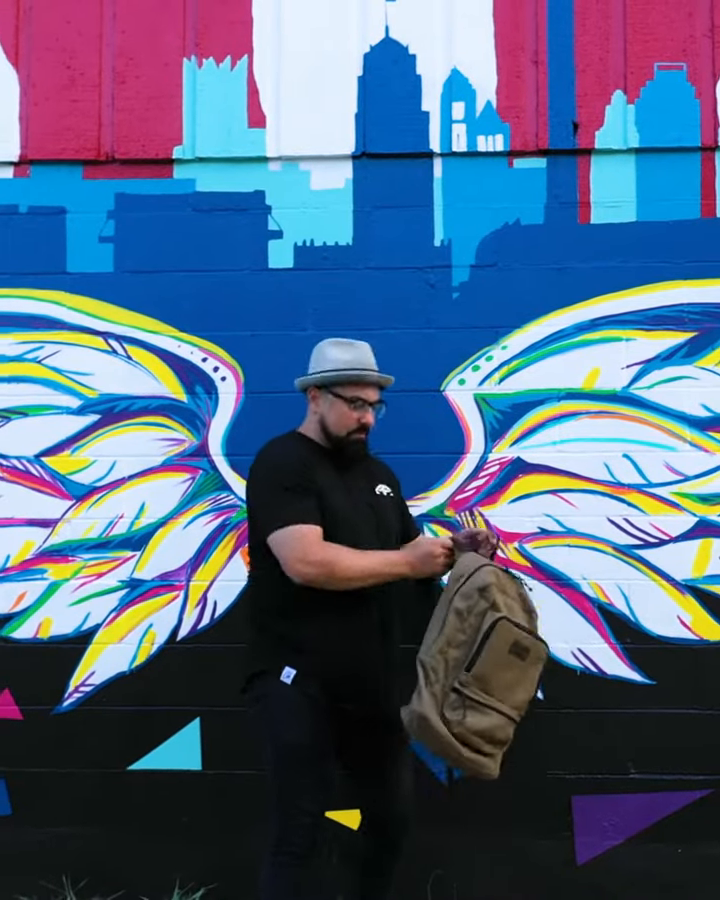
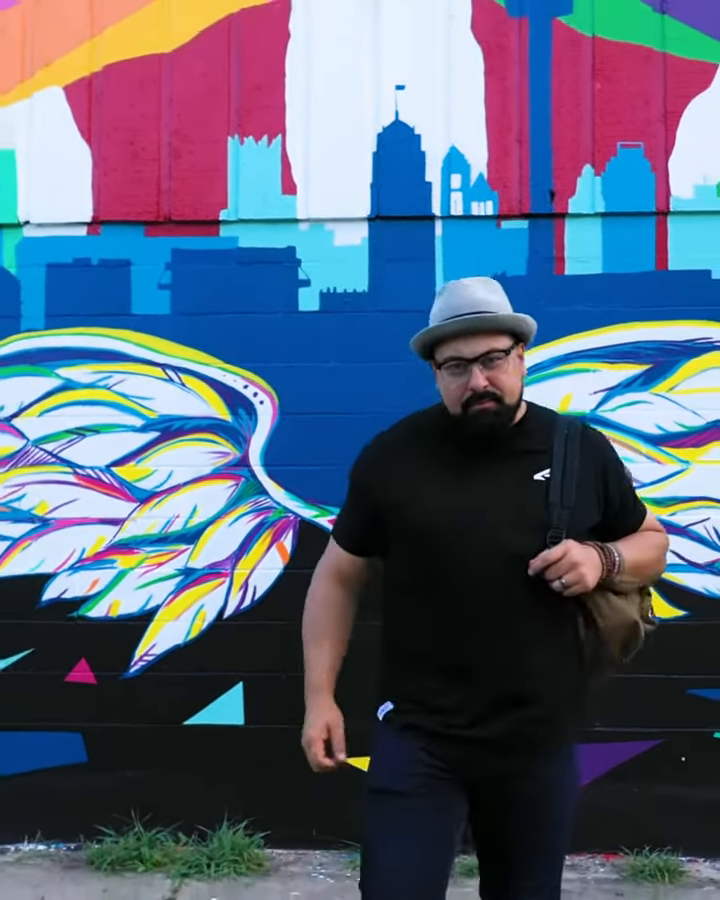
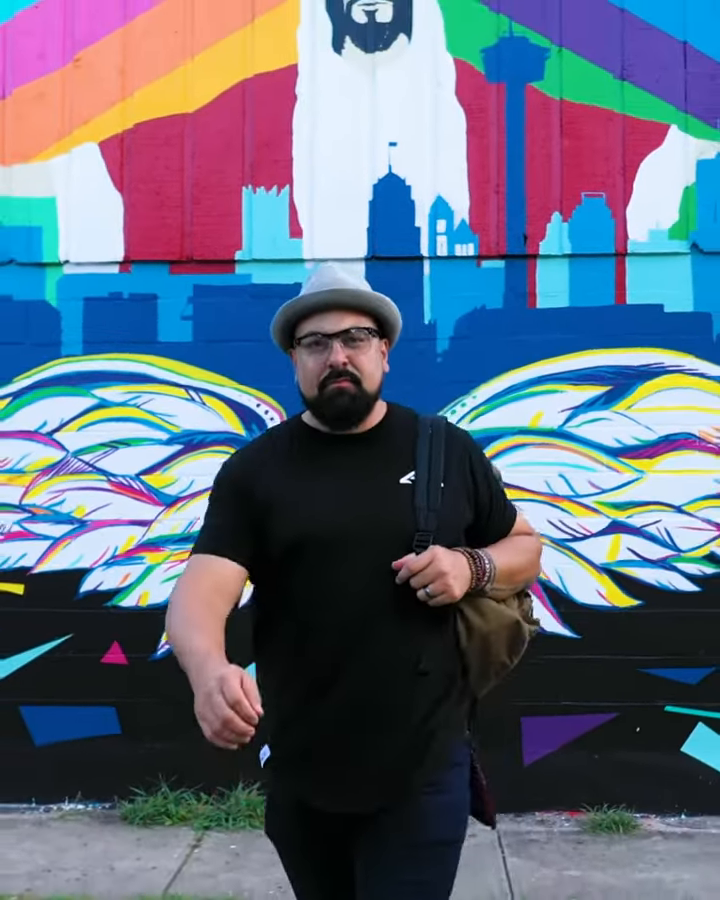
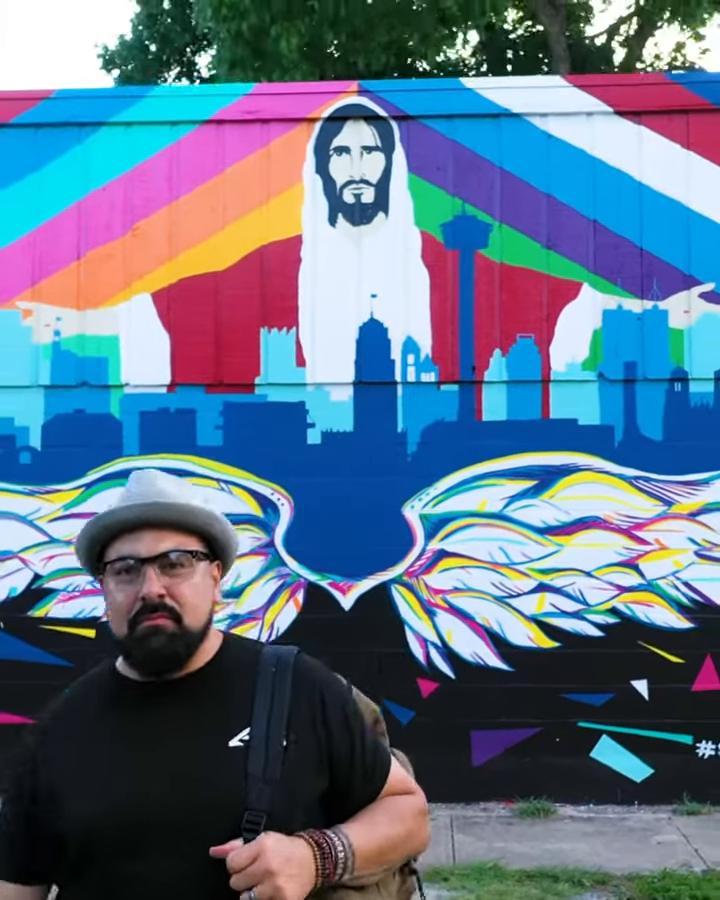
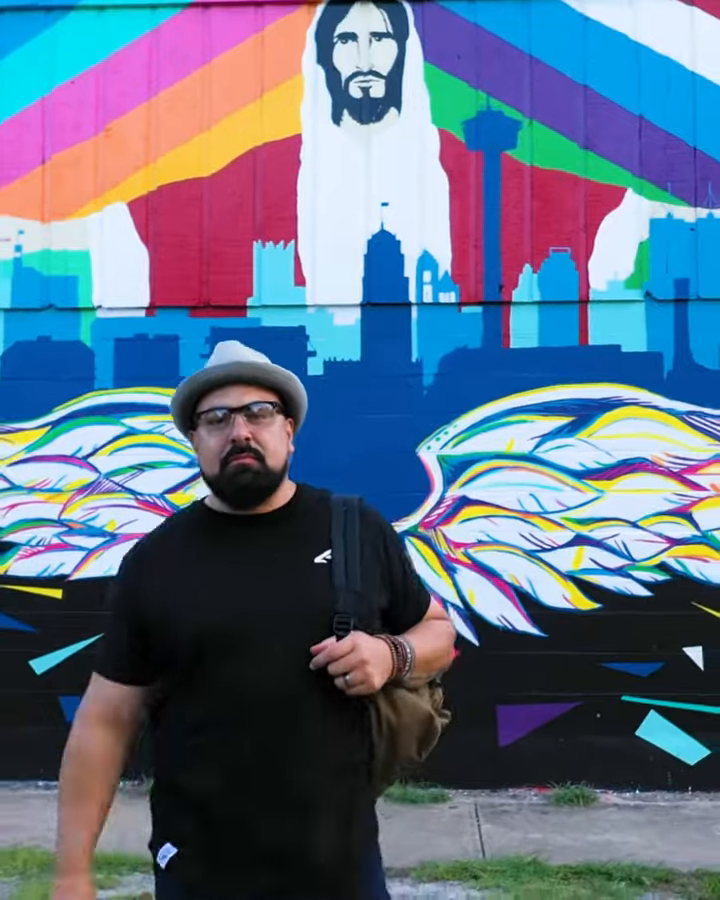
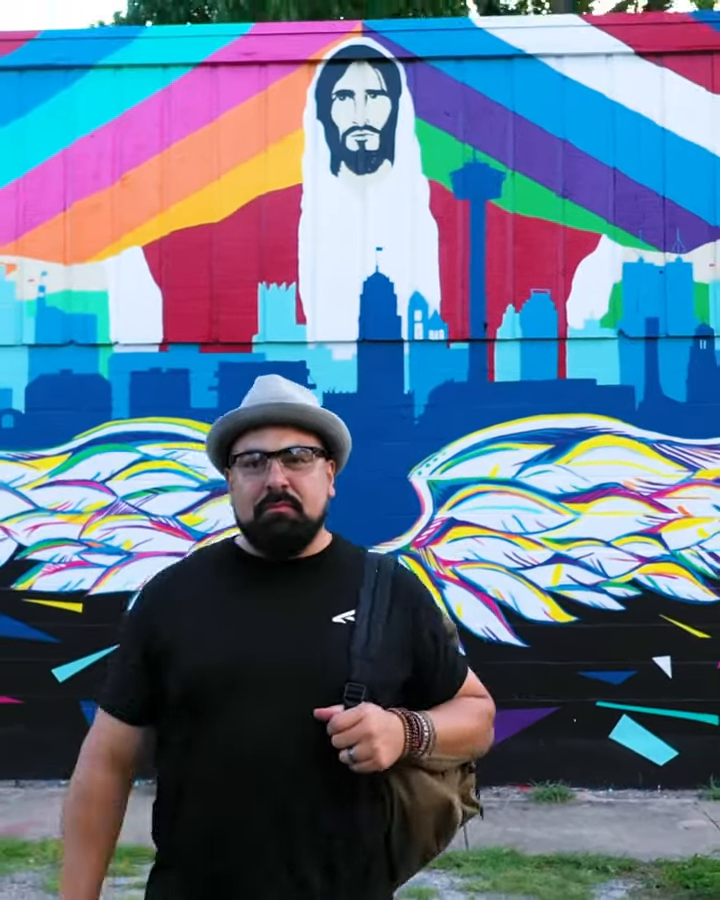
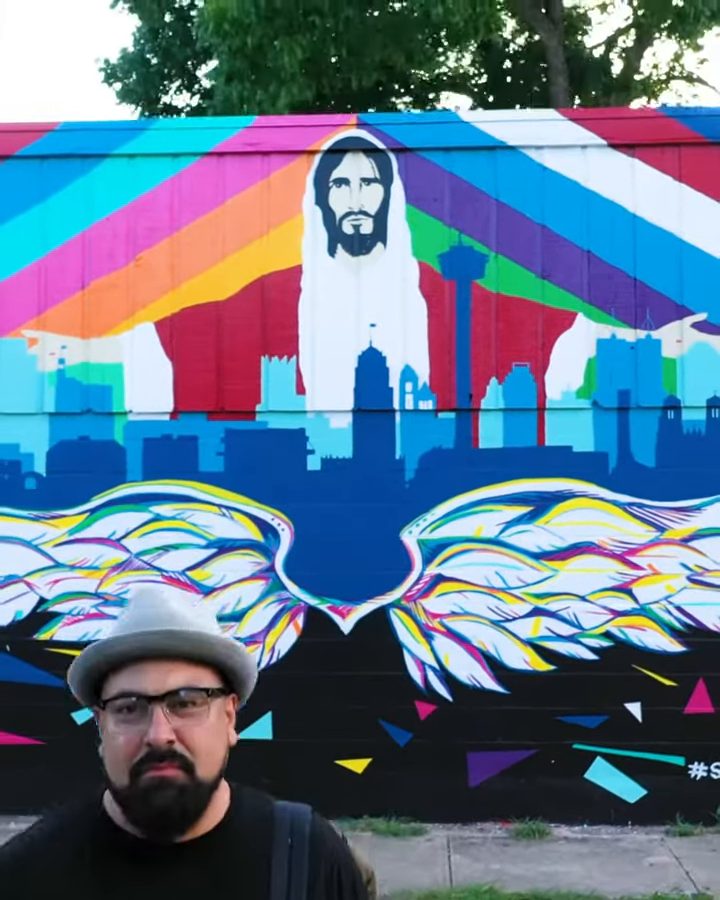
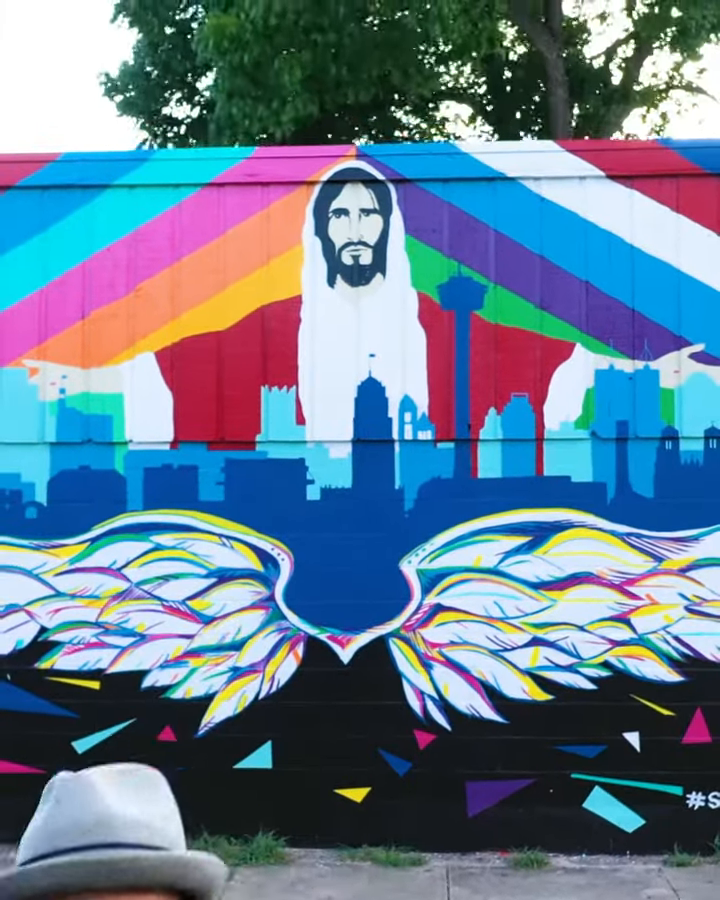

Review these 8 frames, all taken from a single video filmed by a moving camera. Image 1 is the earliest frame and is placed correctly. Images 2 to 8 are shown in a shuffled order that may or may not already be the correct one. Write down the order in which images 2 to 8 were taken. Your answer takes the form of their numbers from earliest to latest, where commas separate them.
2, 3, 5, 6, 4, 7, 8
